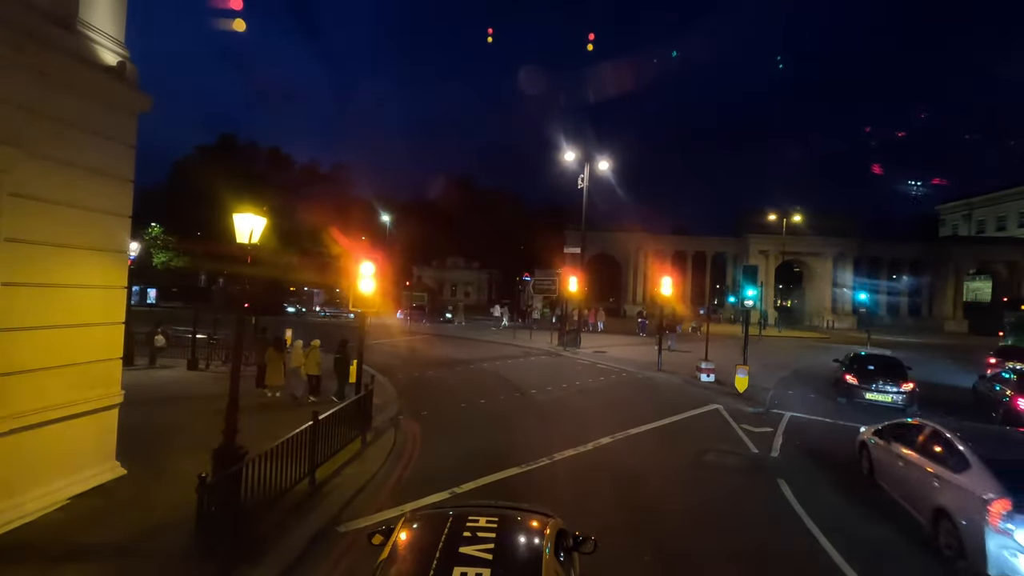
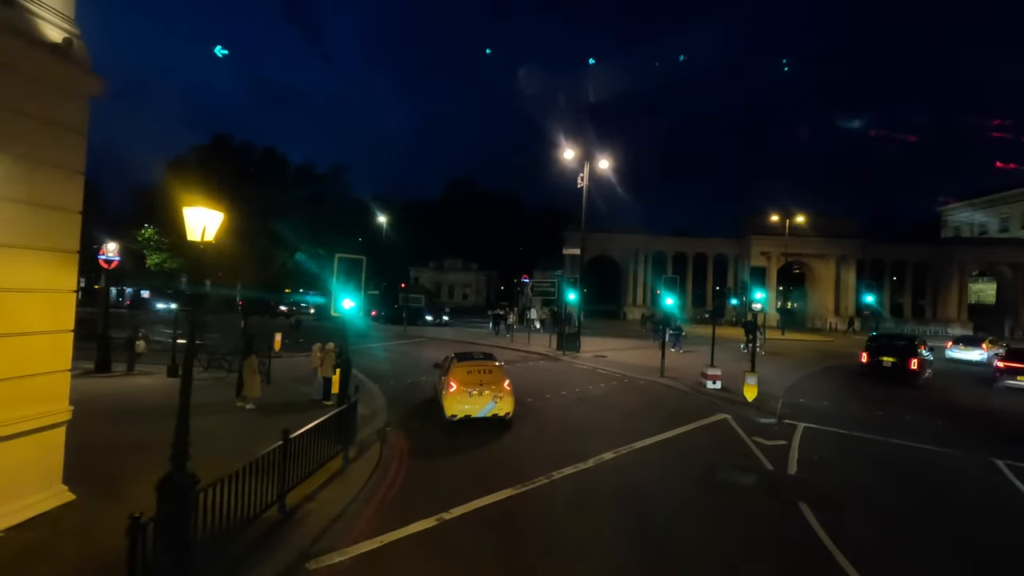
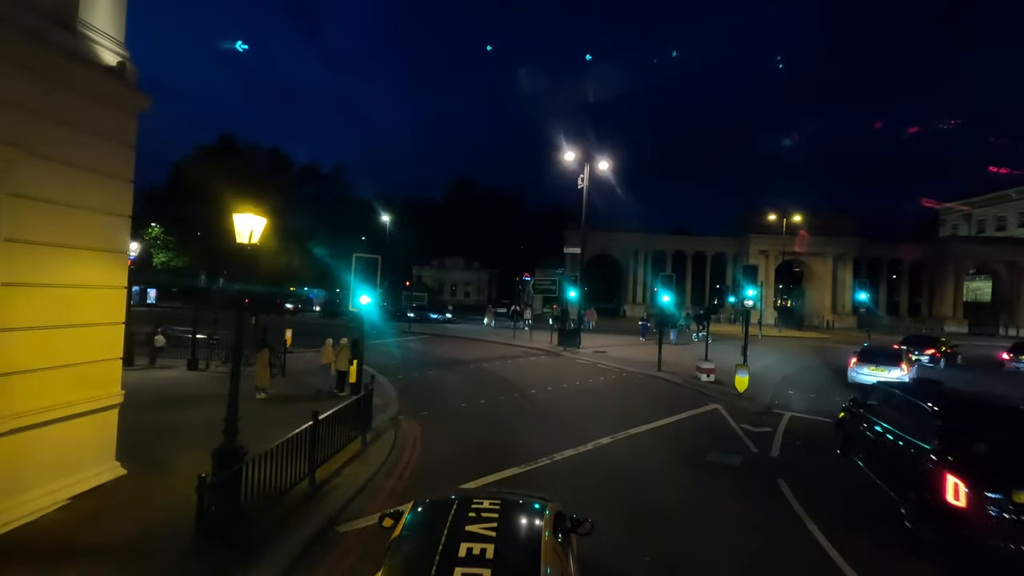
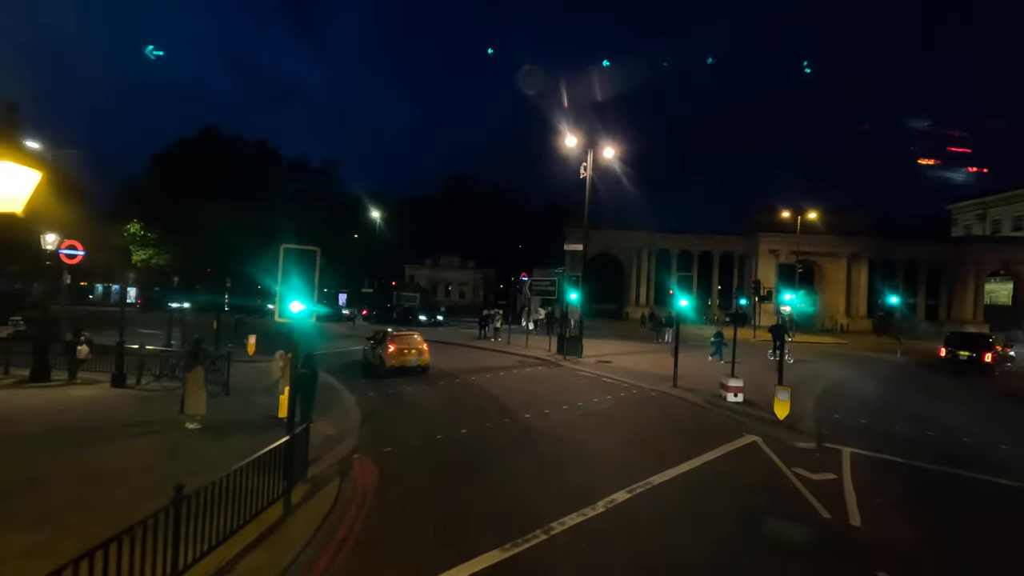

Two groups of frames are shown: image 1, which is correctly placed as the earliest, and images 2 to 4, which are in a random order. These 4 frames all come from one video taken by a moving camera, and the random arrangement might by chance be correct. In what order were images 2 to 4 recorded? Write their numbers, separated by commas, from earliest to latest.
3, 2, 4
